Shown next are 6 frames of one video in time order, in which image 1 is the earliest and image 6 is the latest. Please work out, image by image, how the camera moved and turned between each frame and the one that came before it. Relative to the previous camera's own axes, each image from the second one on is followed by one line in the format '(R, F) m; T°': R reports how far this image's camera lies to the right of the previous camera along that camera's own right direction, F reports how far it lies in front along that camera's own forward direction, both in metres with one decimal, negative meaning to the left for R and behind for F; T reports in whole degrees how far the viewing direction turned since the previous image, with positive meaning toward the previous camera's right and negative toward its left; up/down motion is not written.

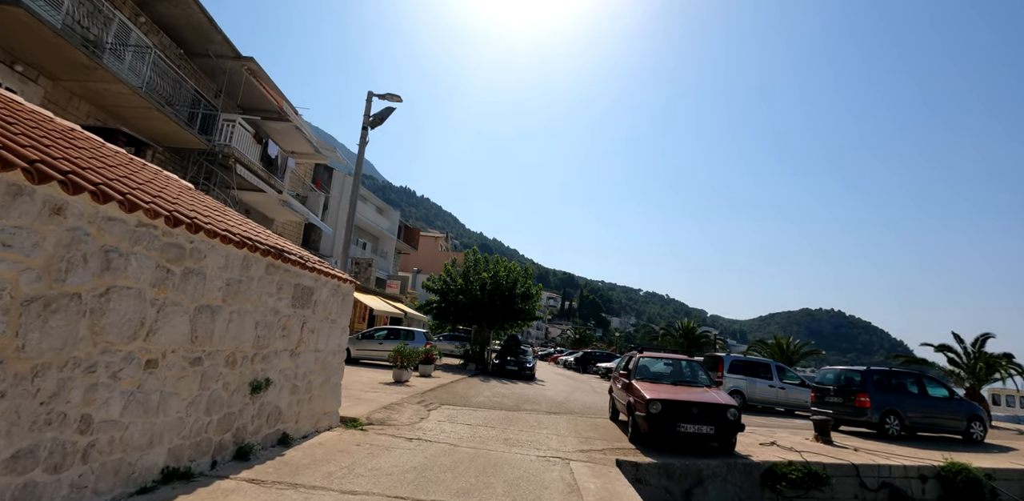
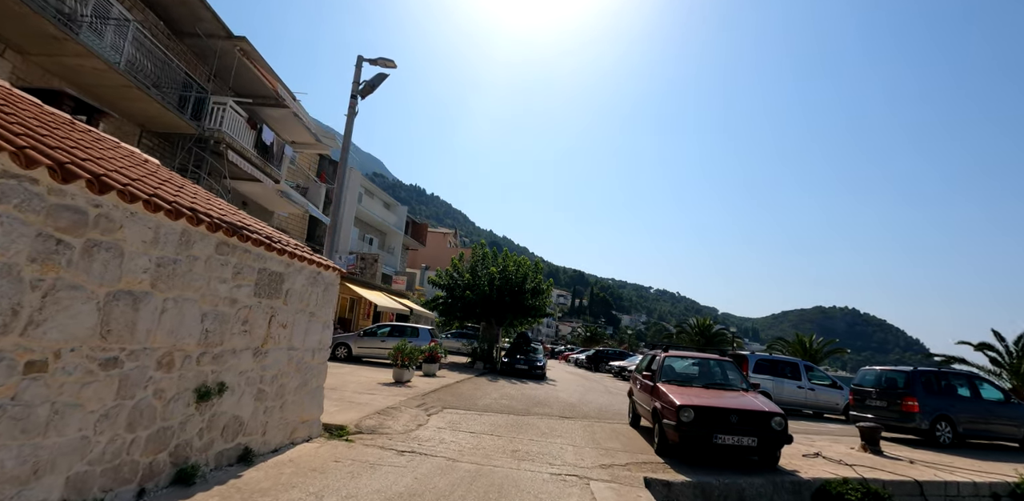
(0.0, +1.1) m; -1°
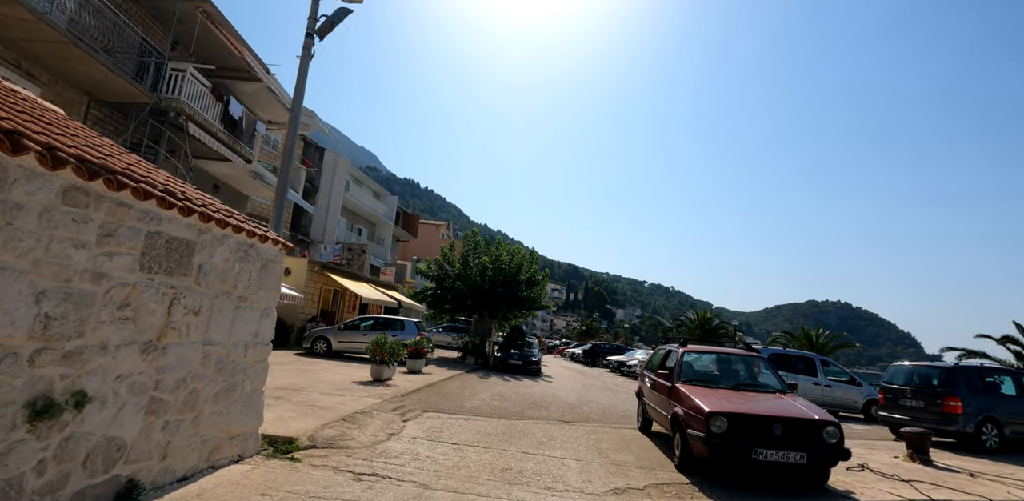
(+0.1, +1.4) m; +1°
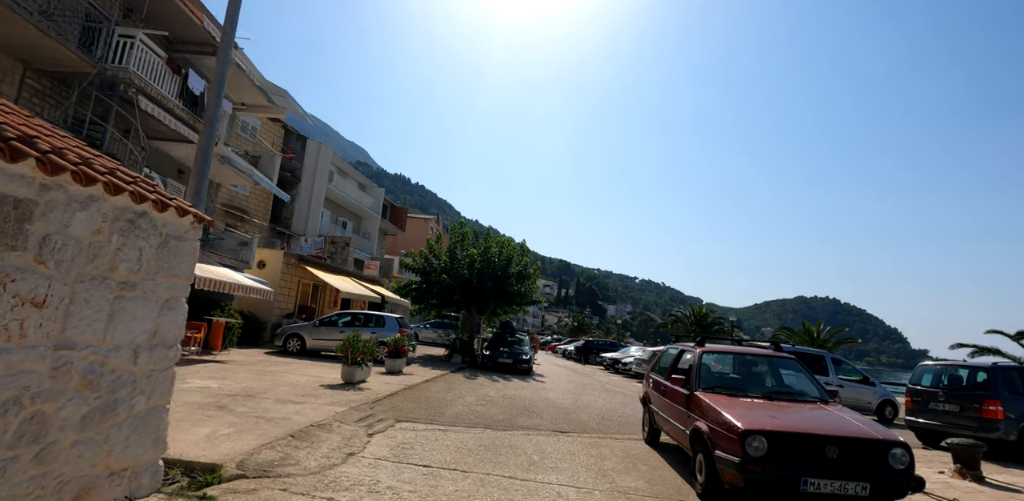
(+0.1, +1.2) m; +1°
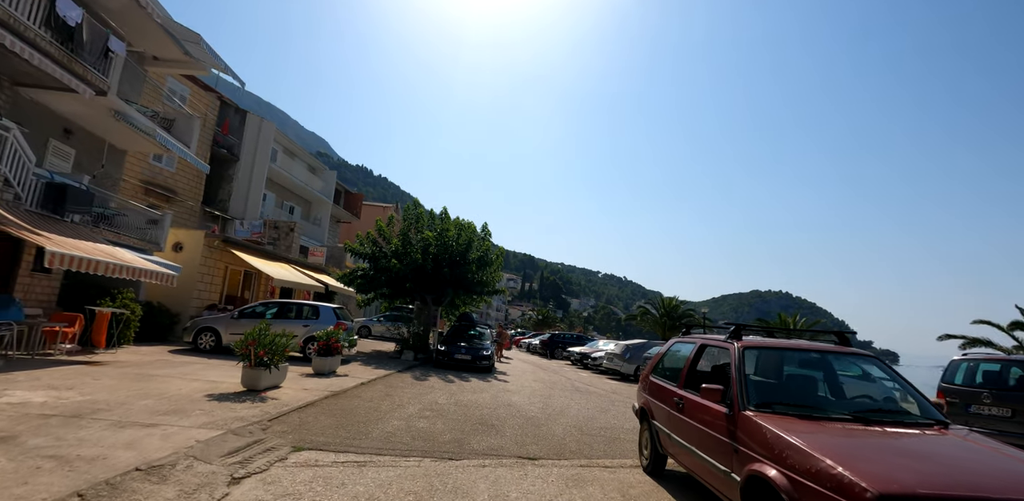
(+0.1, +2.2) m; +4°
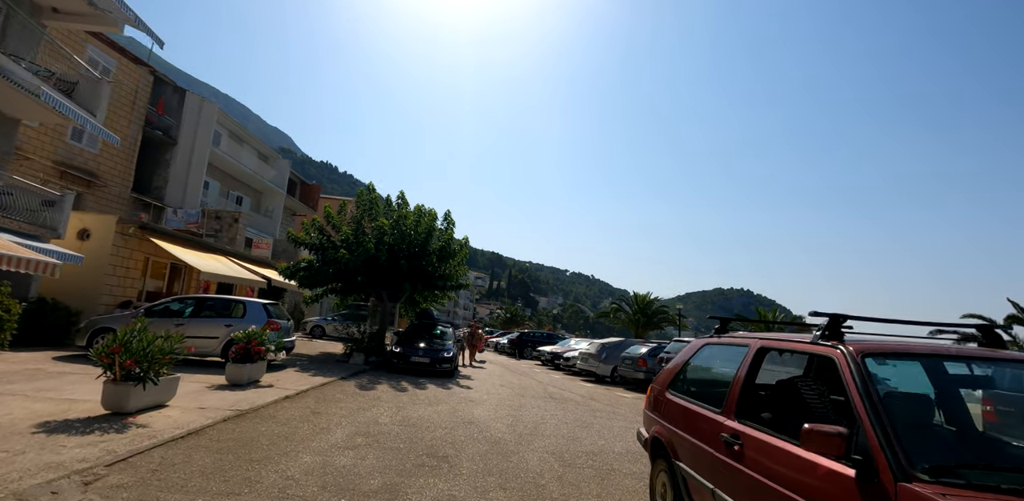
(+0.1, +1.8) m; +4°
